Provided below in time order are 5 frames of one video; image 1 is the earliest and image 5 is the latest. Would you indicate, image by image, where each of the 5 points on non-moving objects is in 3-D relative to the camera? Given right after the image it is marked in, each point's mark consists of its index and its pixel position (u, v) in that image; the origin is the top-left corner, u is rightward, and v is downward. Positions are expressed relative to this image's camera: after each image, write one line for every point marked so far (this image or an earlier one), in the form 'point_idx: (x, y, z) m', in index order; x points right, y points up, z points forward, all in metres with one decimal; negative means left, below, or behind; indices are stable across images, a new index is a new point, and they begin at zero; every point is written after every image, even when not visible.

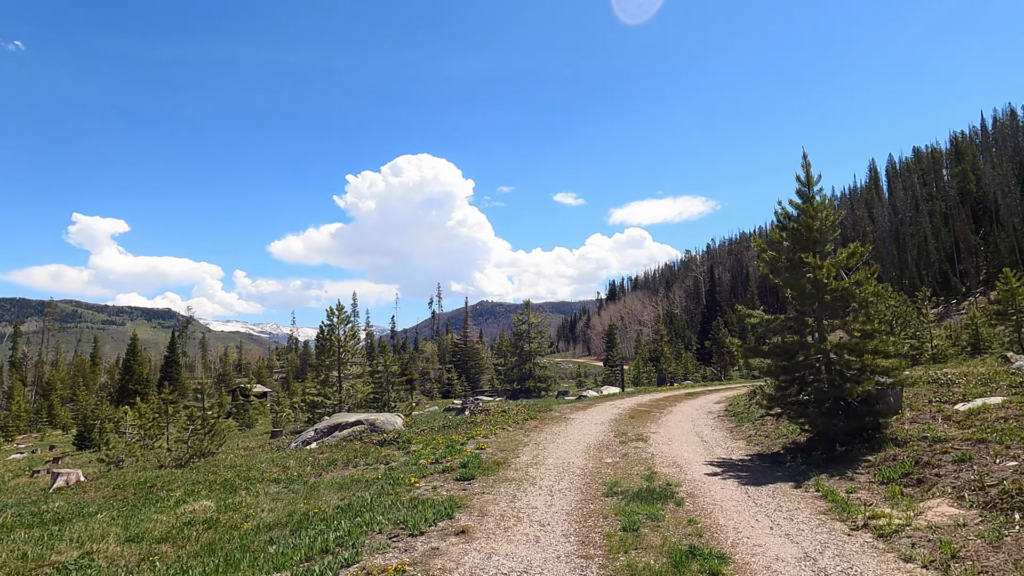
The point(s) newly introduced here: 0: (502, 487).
0: (-0.3, -5.3, +12.5) m
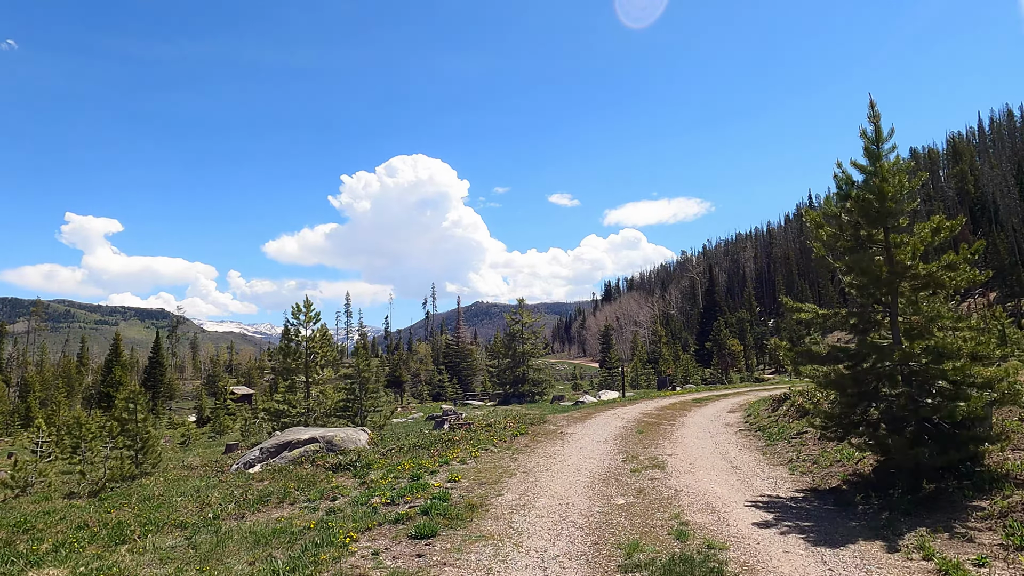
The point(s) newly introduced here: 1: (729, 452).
0: (-0.7, -4.9, +8.7) m
1: (+7.9, -6.0, +17.1) m
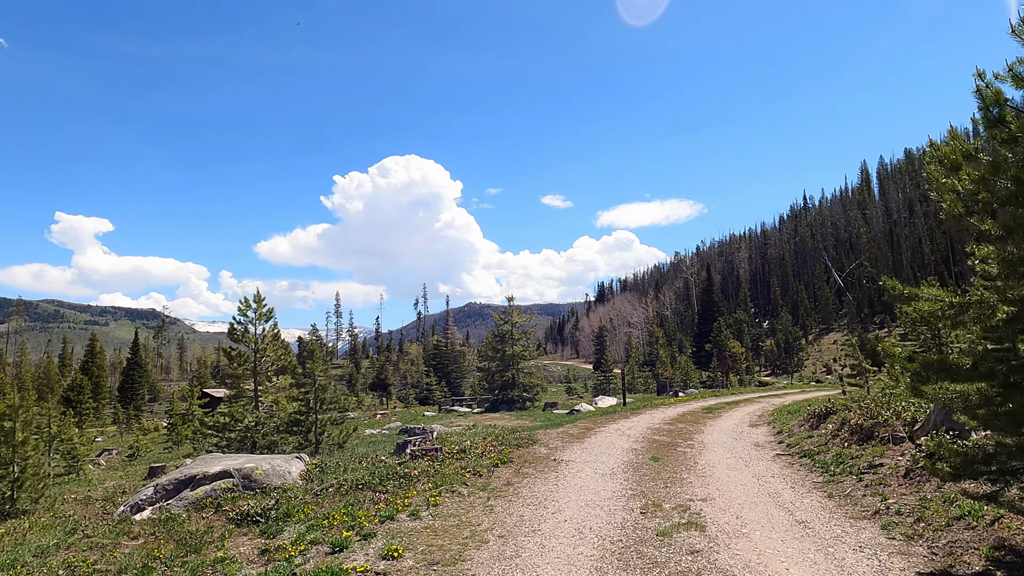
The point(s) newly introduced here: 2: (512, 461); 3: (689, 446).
0: (-1.2, -4.4, +4.2) m
1: (+7.3, -5.5, +12.7) m
2: (0.0, -5.9, +16.0) m
3: (+7.2, -6.5, +19.3) m
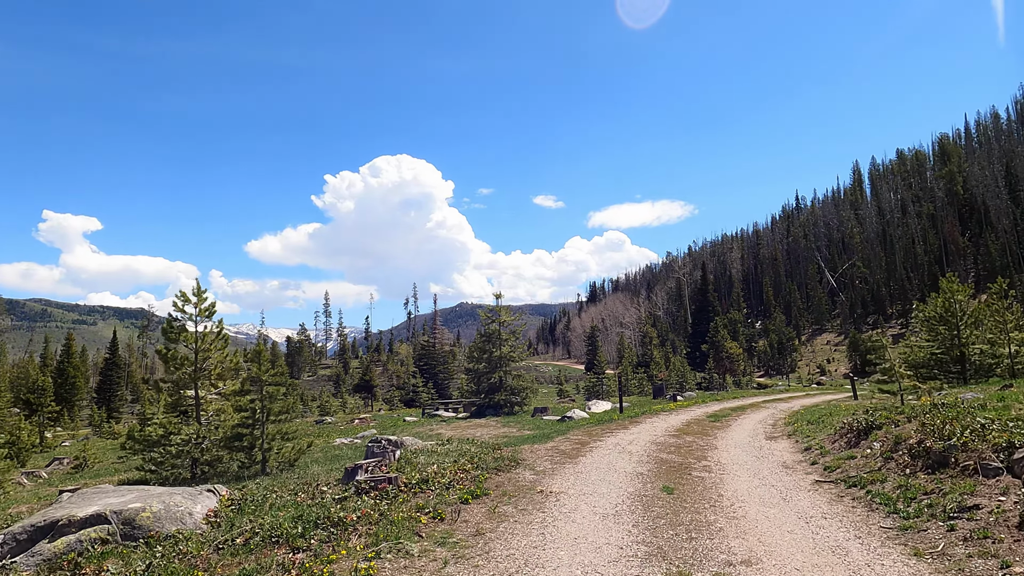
0: (-1.7, -4.0, +0.7) m
1: (+6.7, -5.2, +9.4) m
2: (-0.7, -5.5, +12.6) m
3: (+6.5, -6.1, +16.0) m
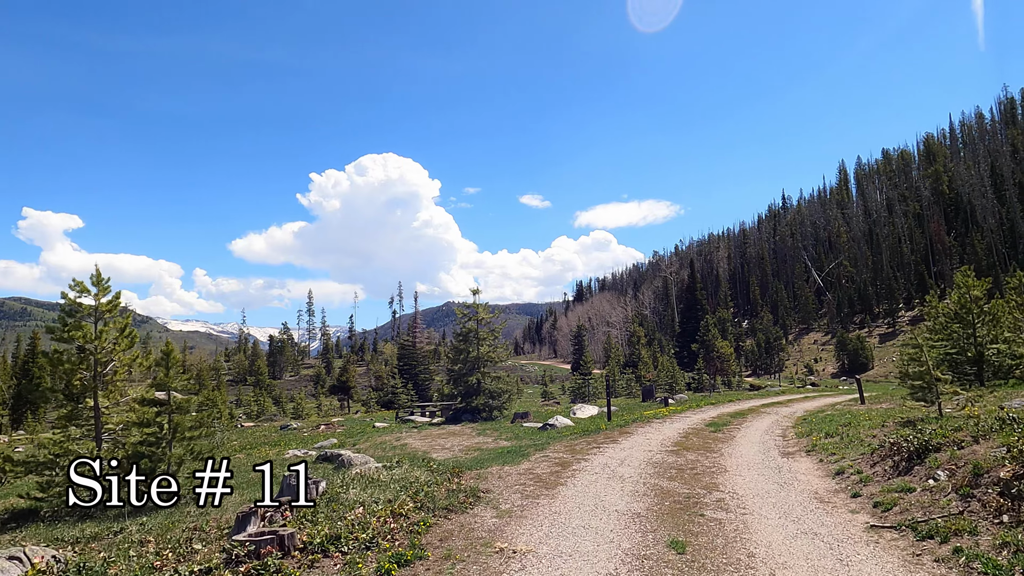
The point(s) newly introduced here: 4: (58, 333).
0: (-2.3, -3.6, -3.1) m
1: (+5.8, -4.7, +5.8) m
2: (-1.7, -5.0, +8.8) m
3: (+5.4, -5.6, +12.4) m
4: (-17.7, -1.8, +18.5) m
